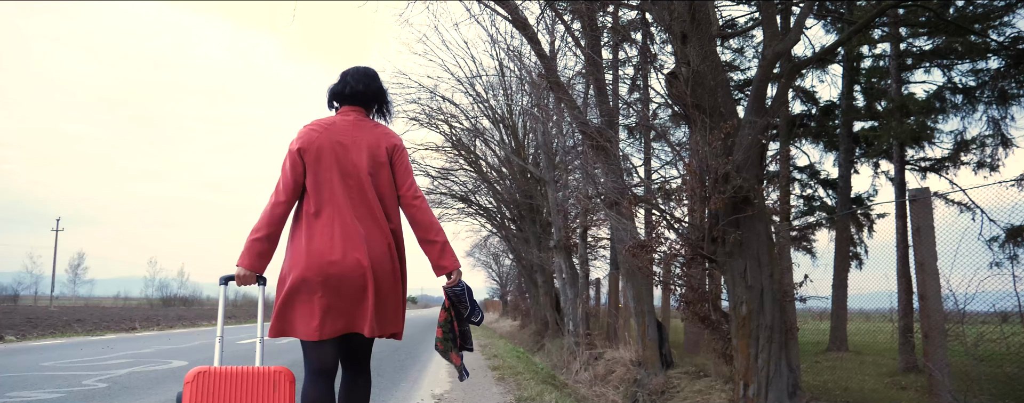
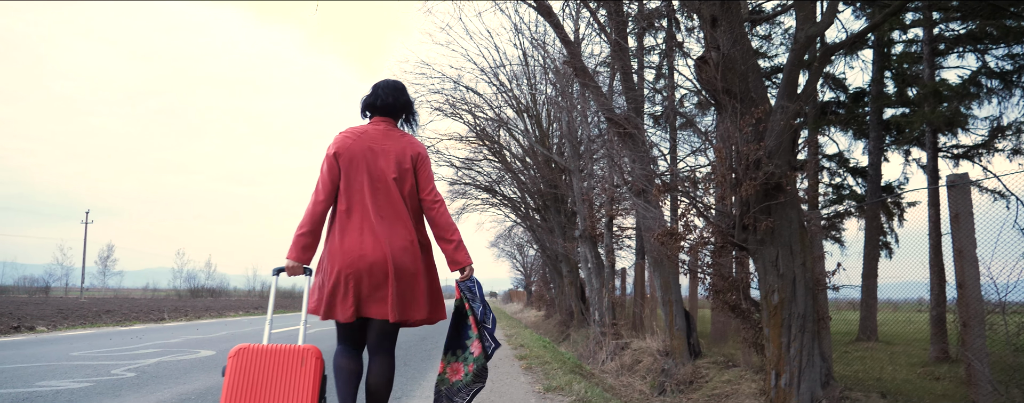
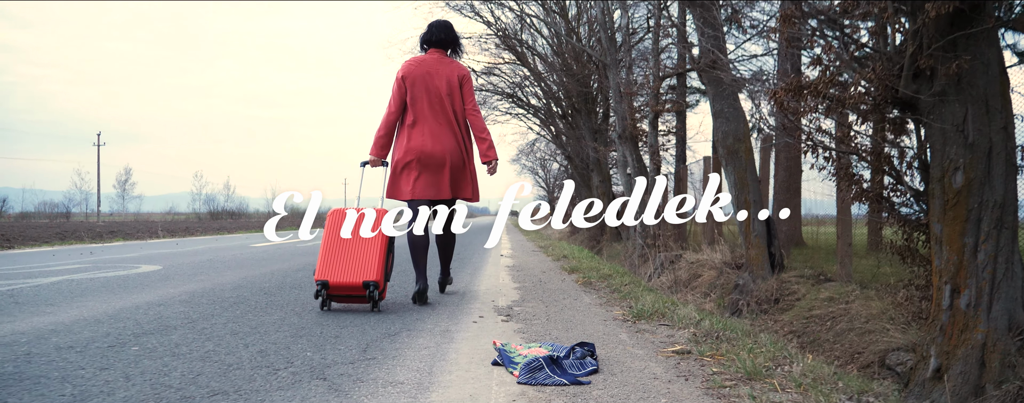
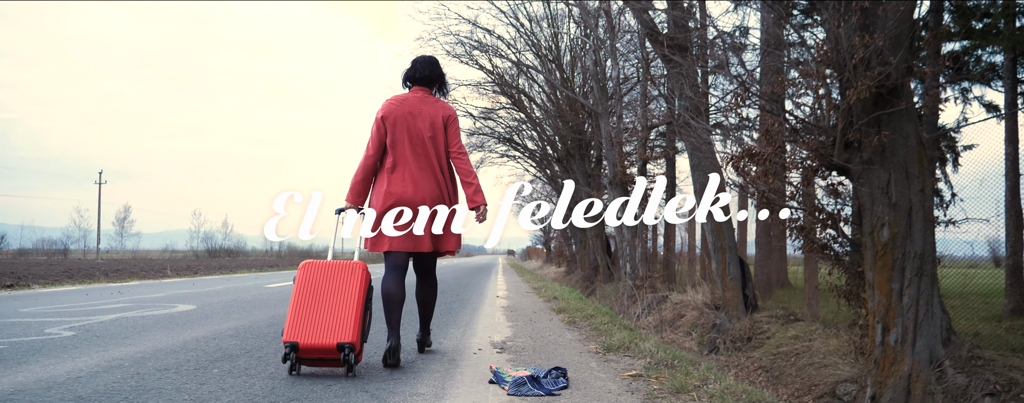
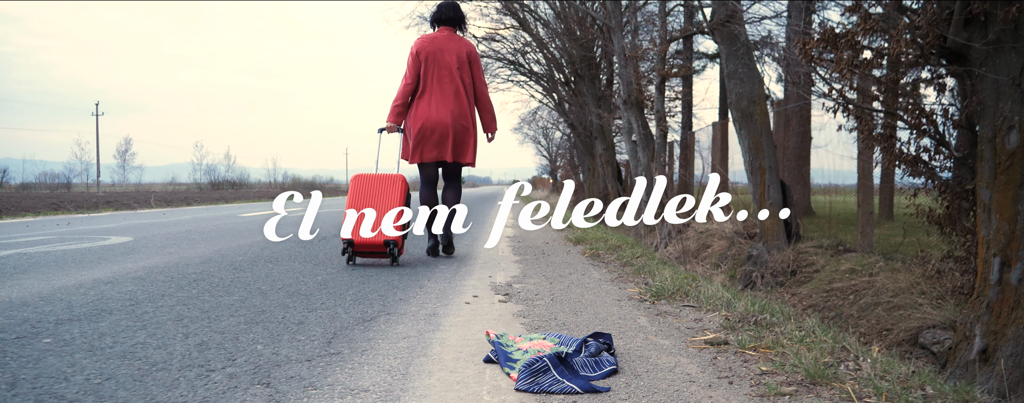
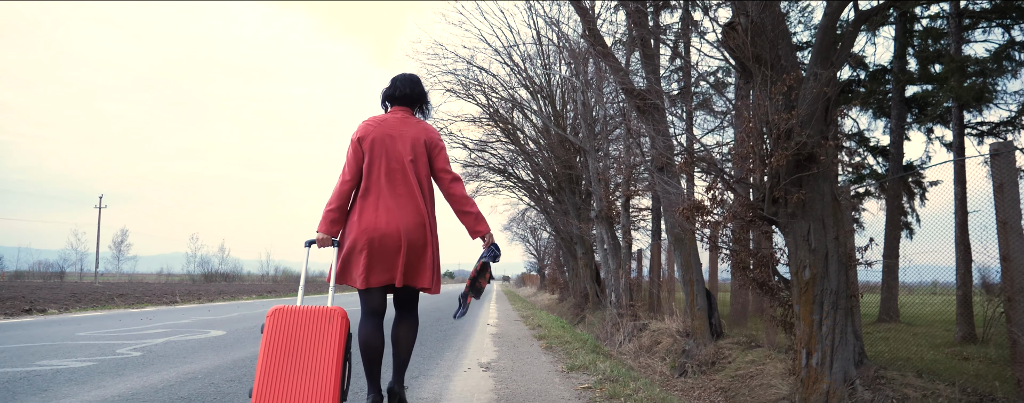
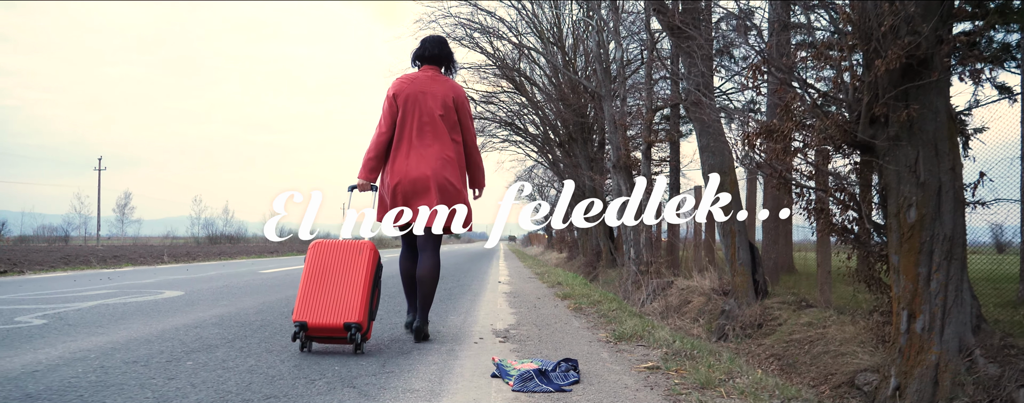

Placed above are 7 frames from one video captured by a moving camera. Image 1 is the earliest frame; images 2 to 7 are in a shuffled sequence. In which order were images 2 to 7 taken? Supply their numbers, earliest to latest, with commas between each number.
2, 6, 4, 7, 3, 5
